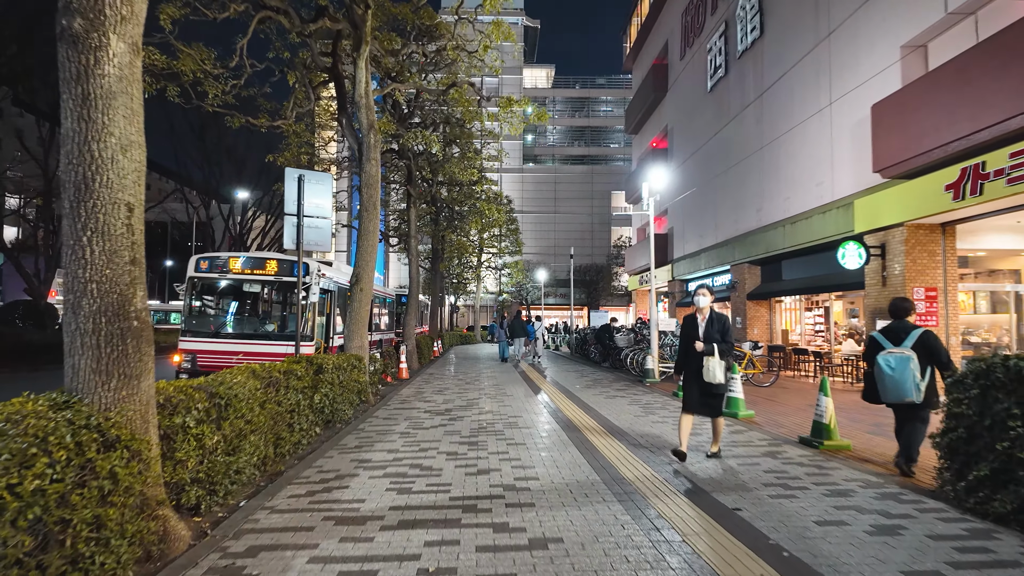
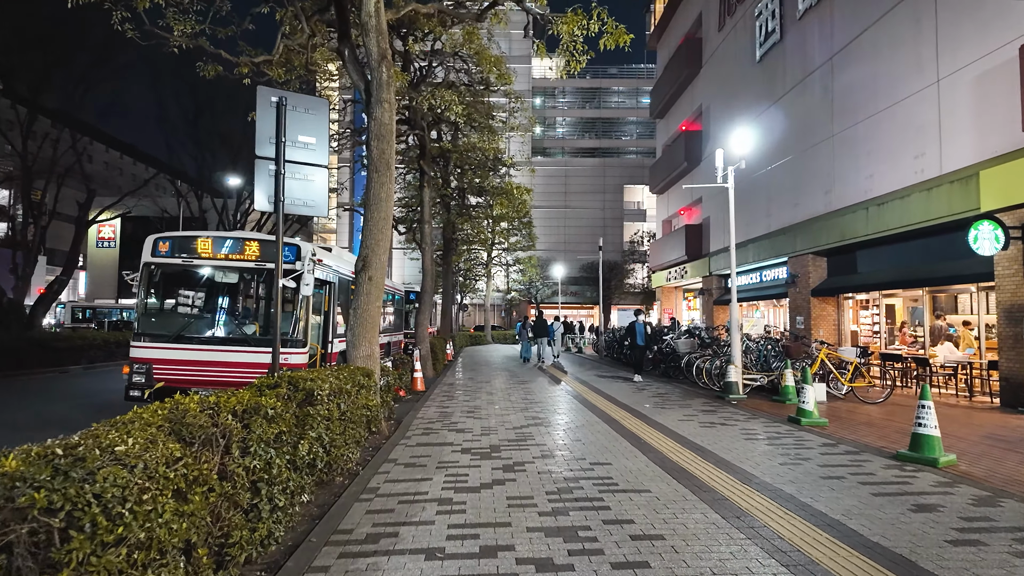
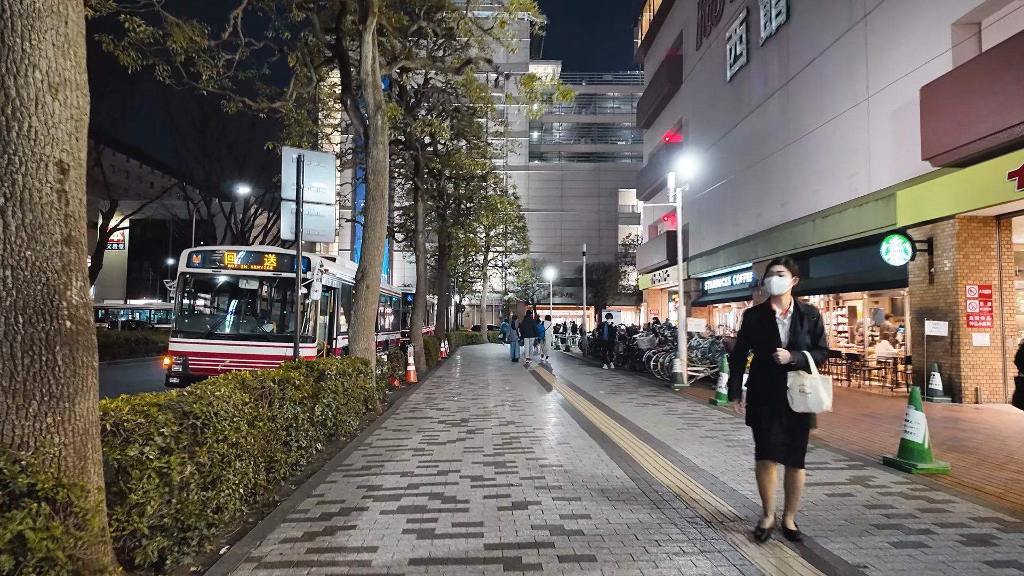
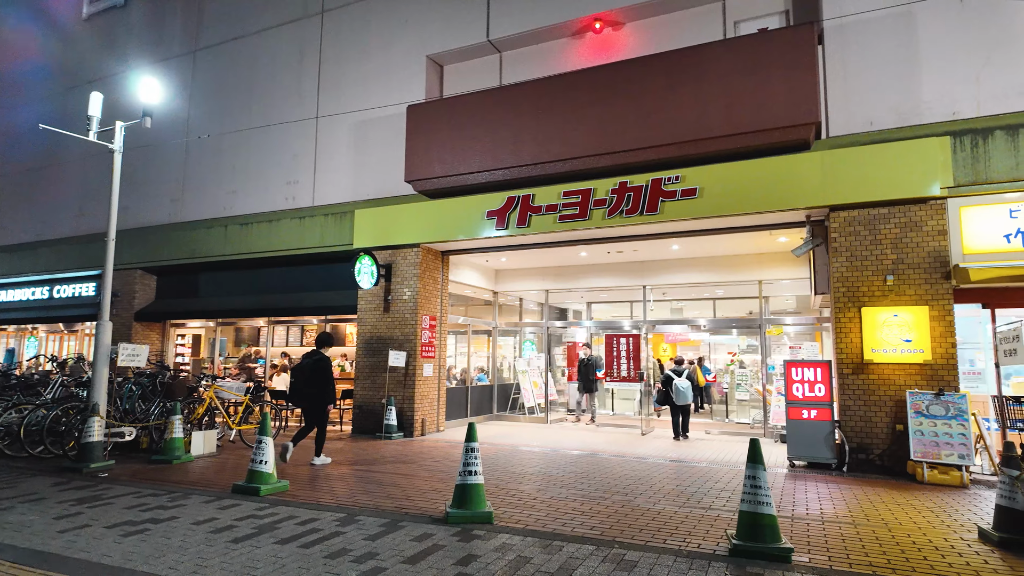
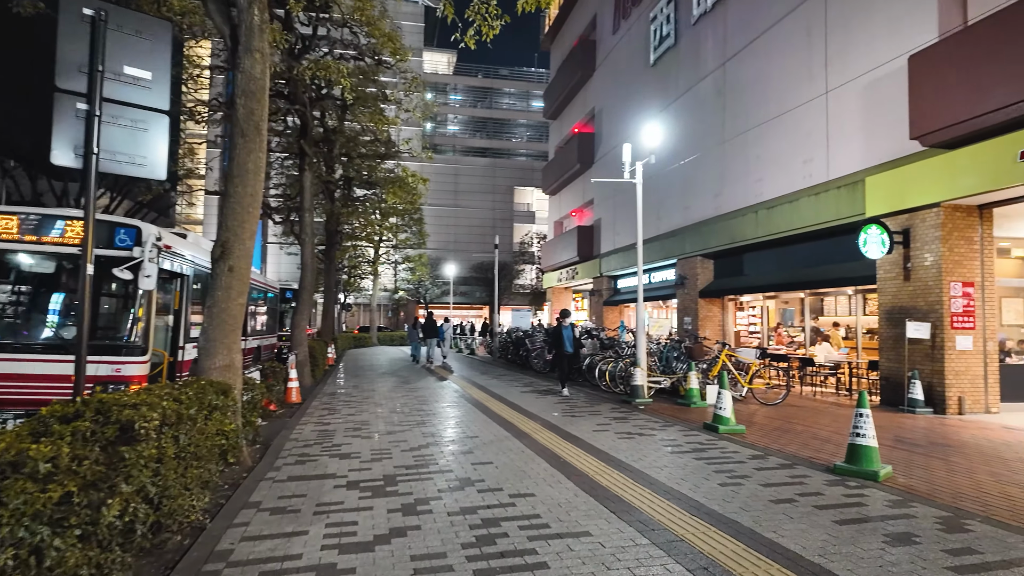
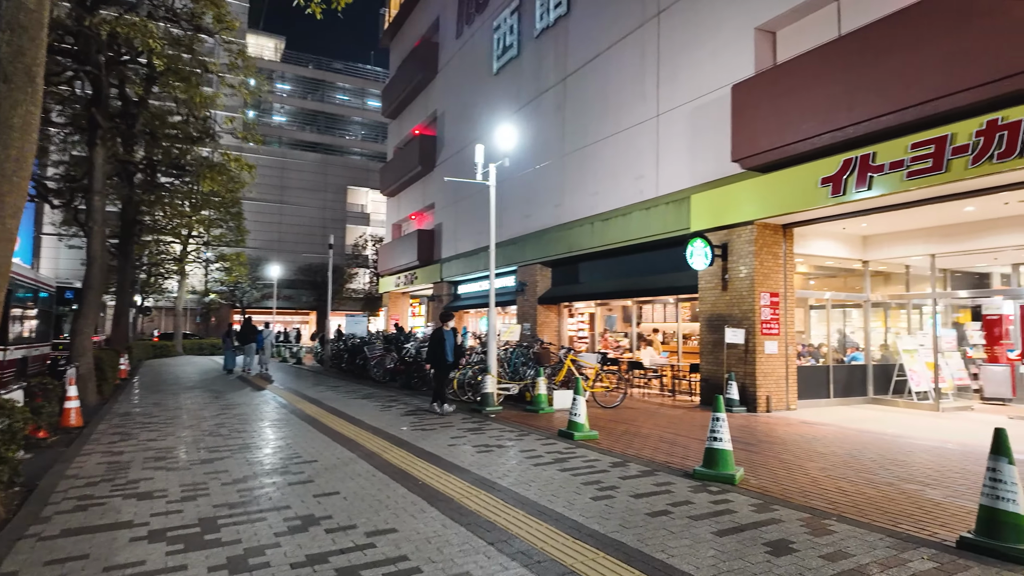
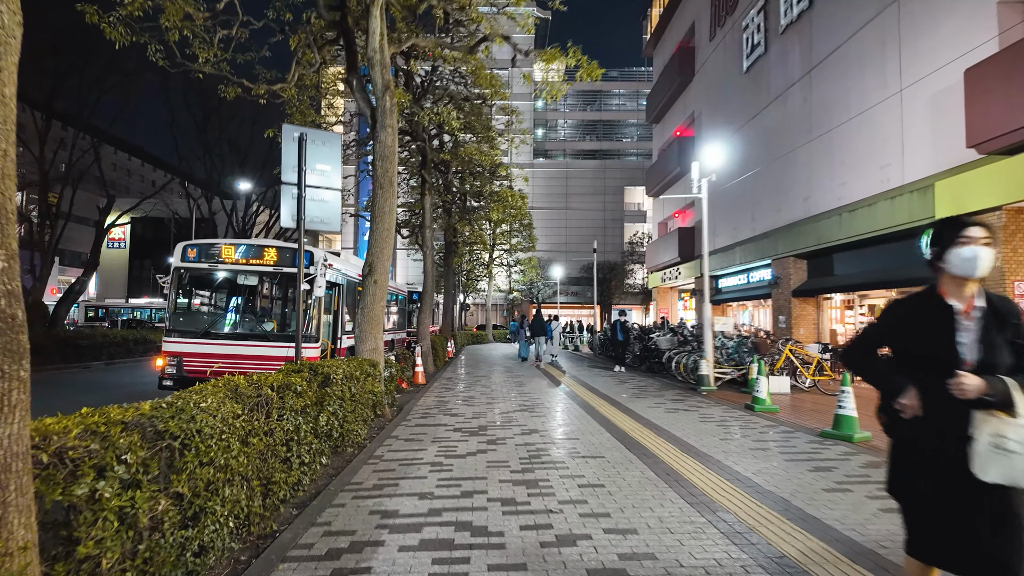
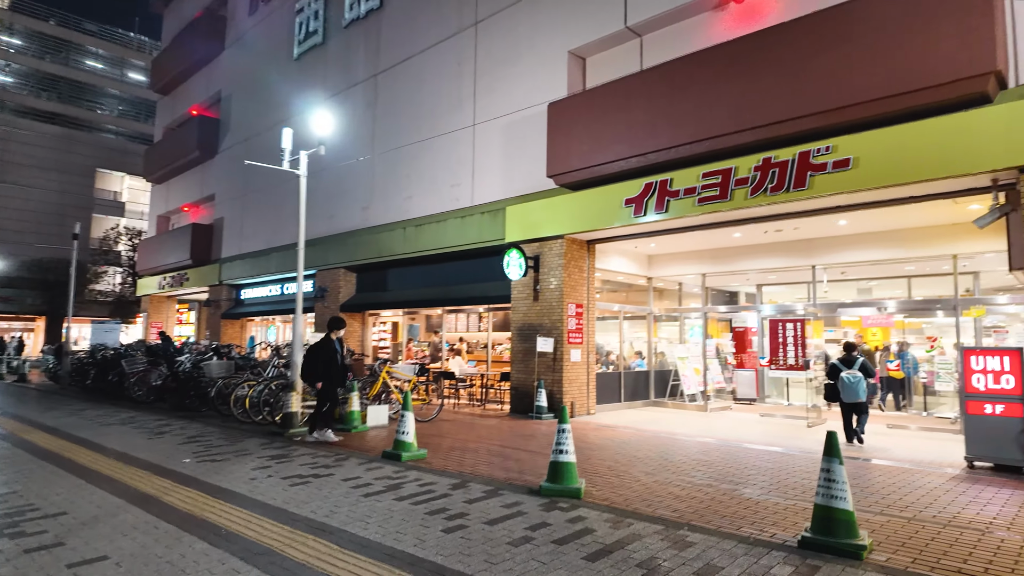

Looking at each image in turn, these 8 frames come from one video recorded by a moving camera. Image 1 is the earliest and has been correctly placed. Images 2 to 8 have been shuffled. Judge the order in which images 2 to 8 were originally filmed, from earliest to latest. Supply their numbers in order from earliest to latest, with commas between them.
3, 7, 2, 5, 6, 8, 4
